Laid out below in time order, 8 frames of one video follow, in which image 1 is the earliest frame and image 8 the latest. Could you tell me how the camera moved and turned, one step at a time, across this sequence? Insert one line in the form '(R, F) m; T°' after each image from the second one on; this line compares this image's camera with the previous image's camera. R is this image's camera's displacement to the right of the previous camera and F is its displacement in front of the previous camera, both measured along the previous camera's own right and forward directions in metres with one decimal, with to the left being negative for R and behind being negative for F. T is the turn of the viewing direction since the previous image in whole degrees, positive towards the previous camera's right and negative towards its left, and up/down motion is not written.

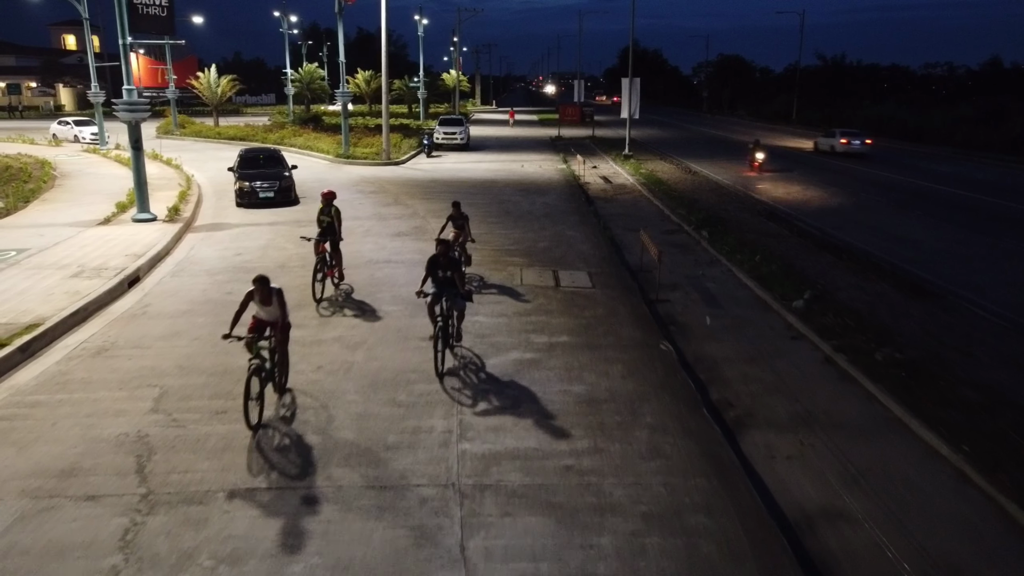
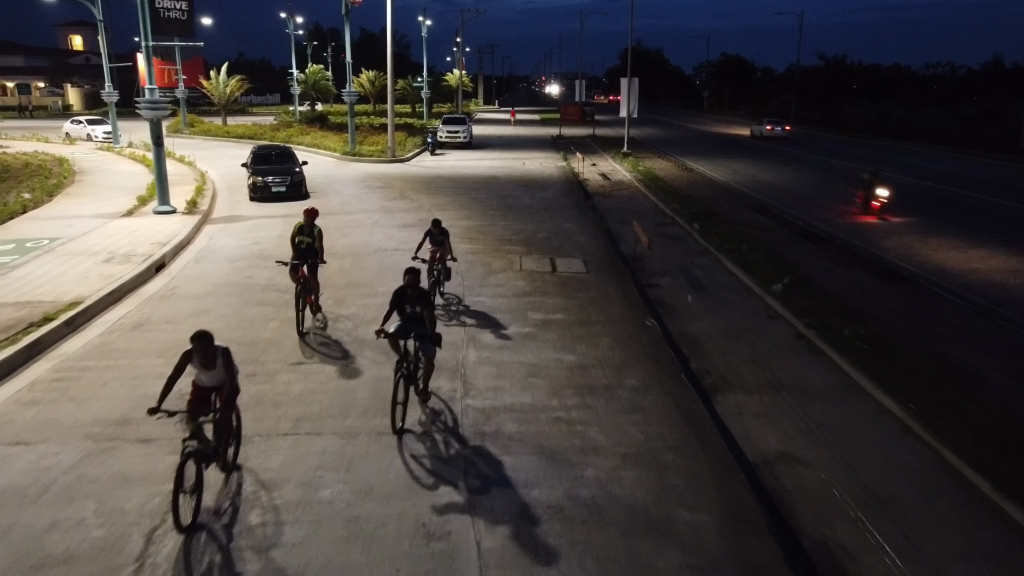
(+0.1, -1.0) m; 0°
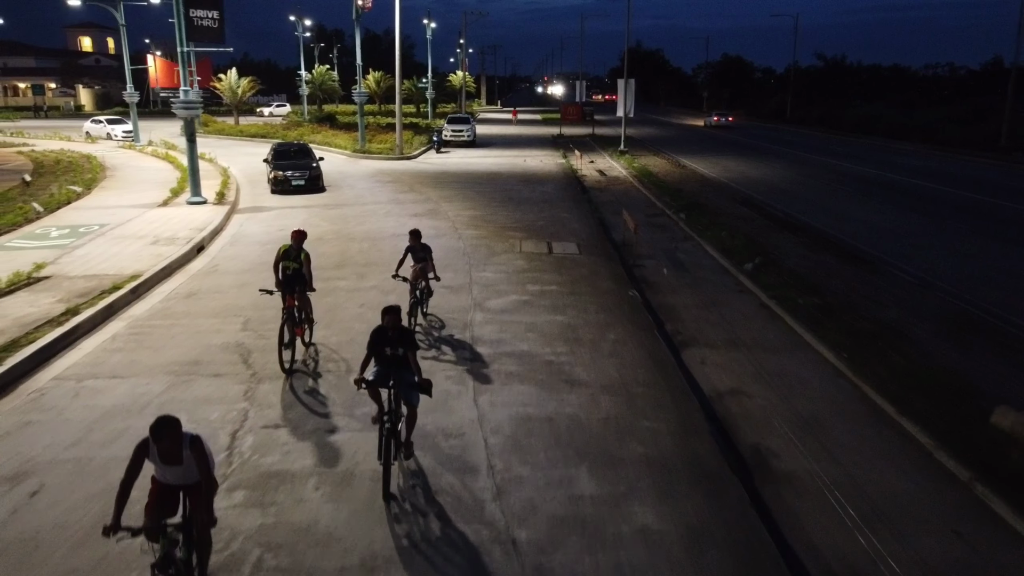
(0.0, -1.8) m; 0°
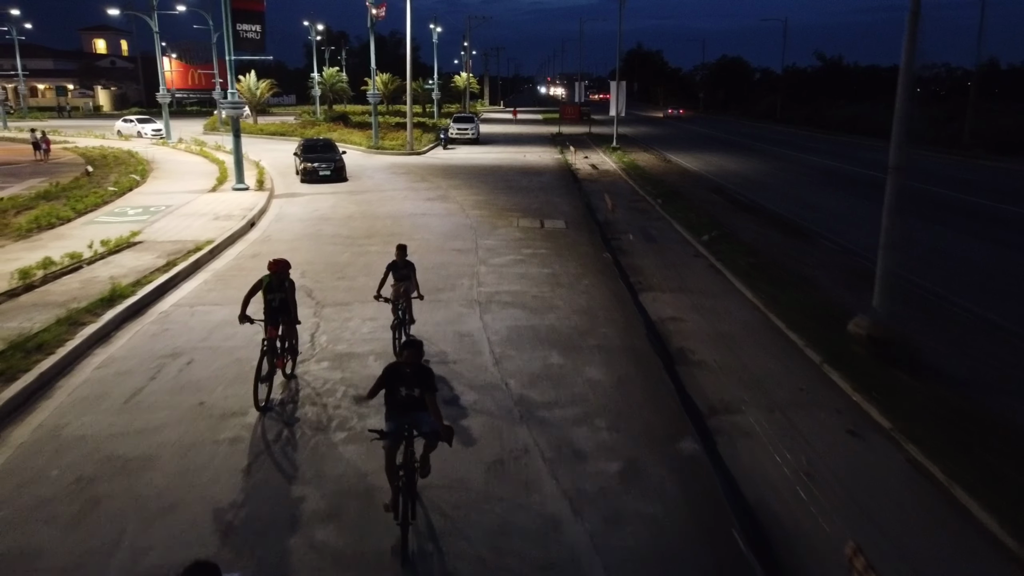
(+0.1, -3.3) m; 0°
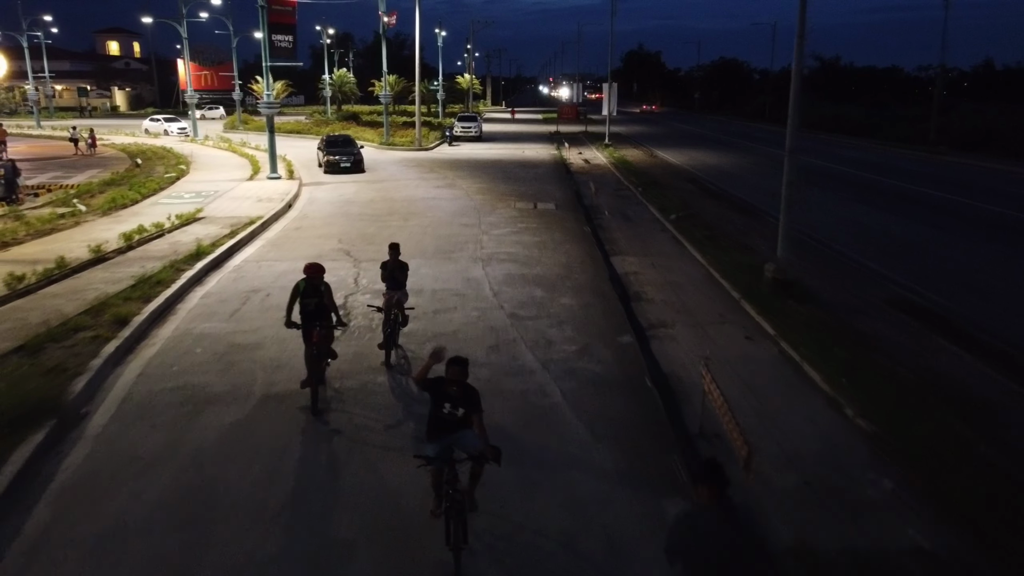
(+0.1, -3.5) m; 0°
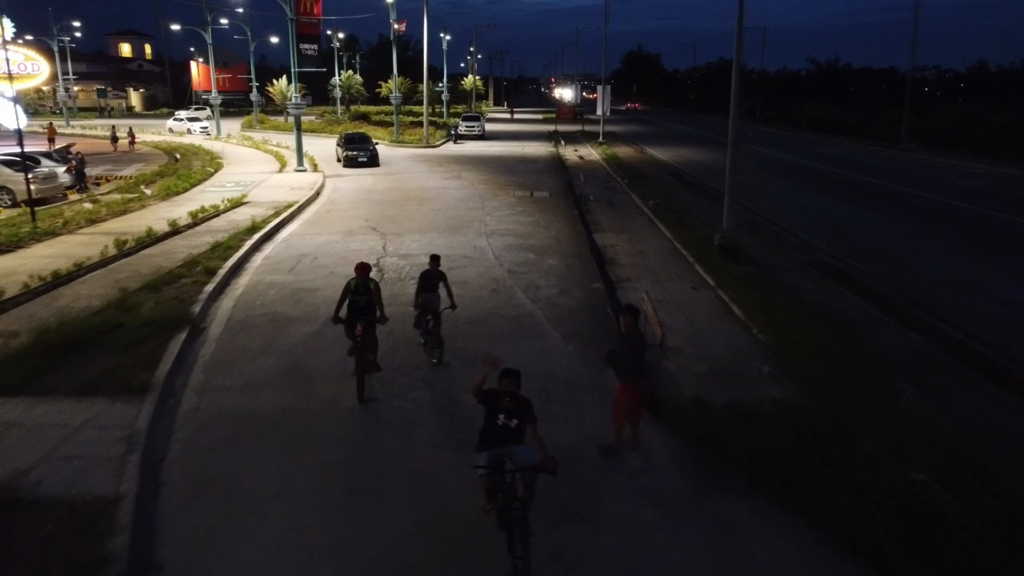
(+0.1, -3.4) m; 0°
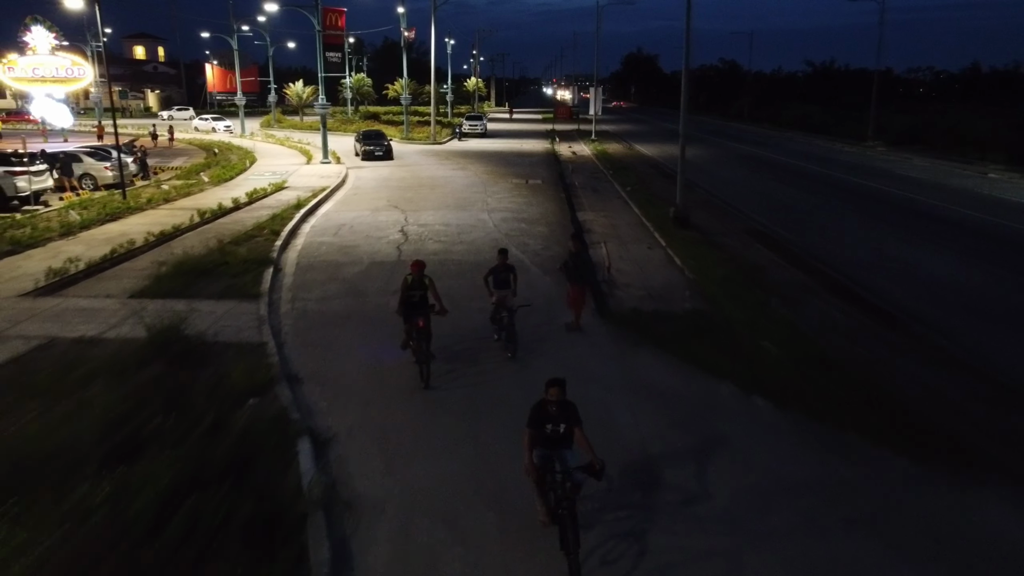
(+0.2, -4.4) m; 0°
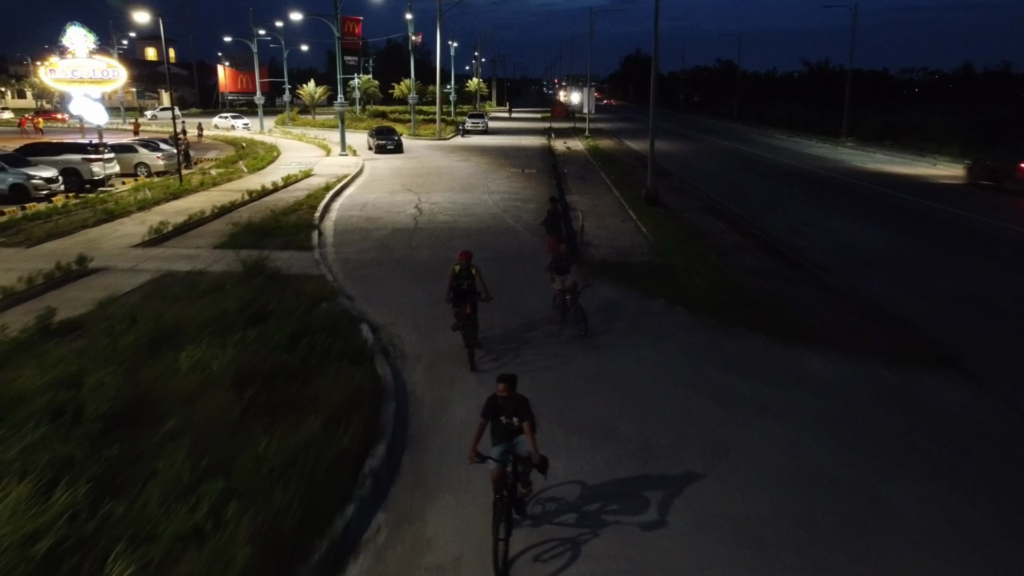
(+0.1, -4.1) m; 0°
